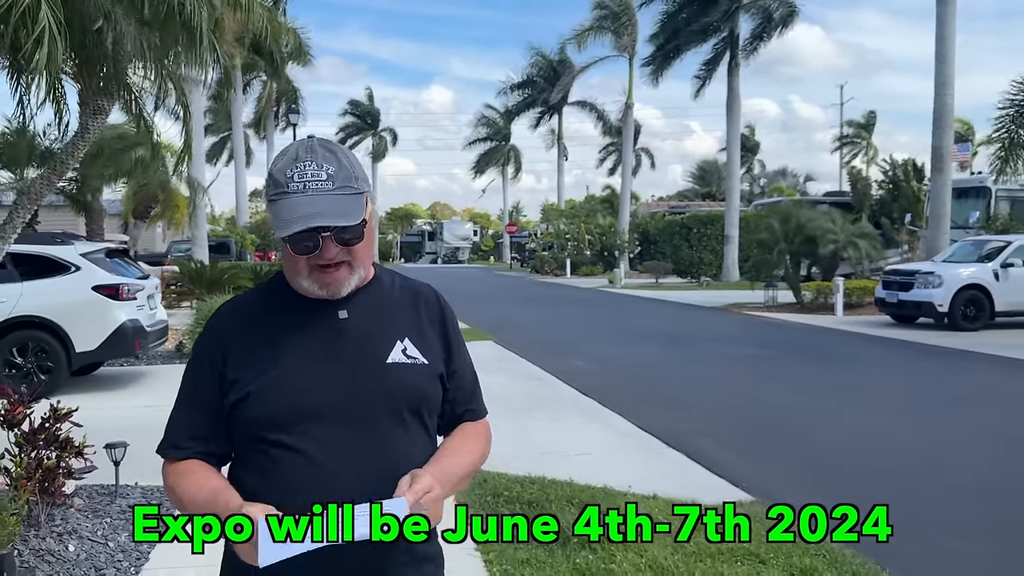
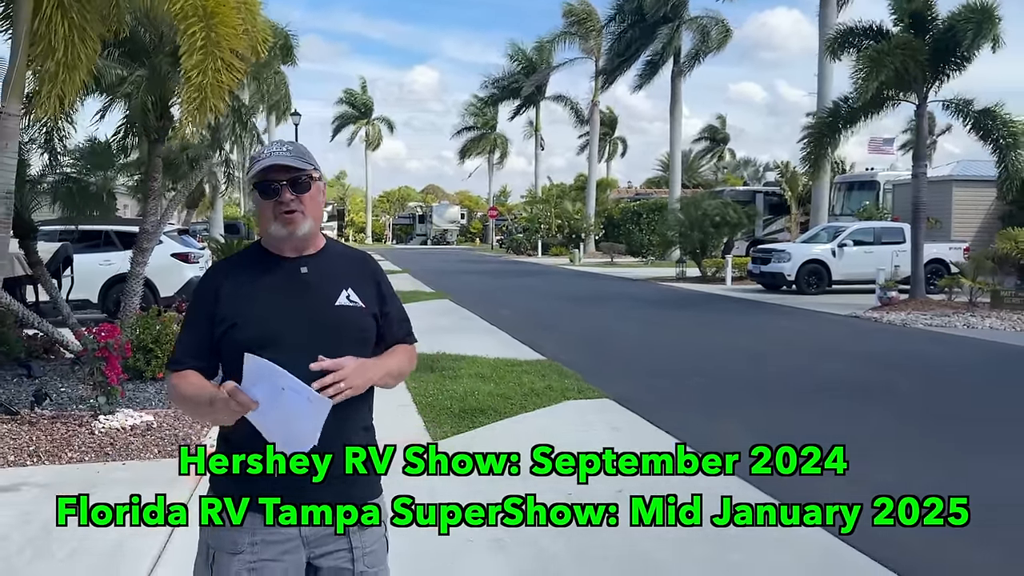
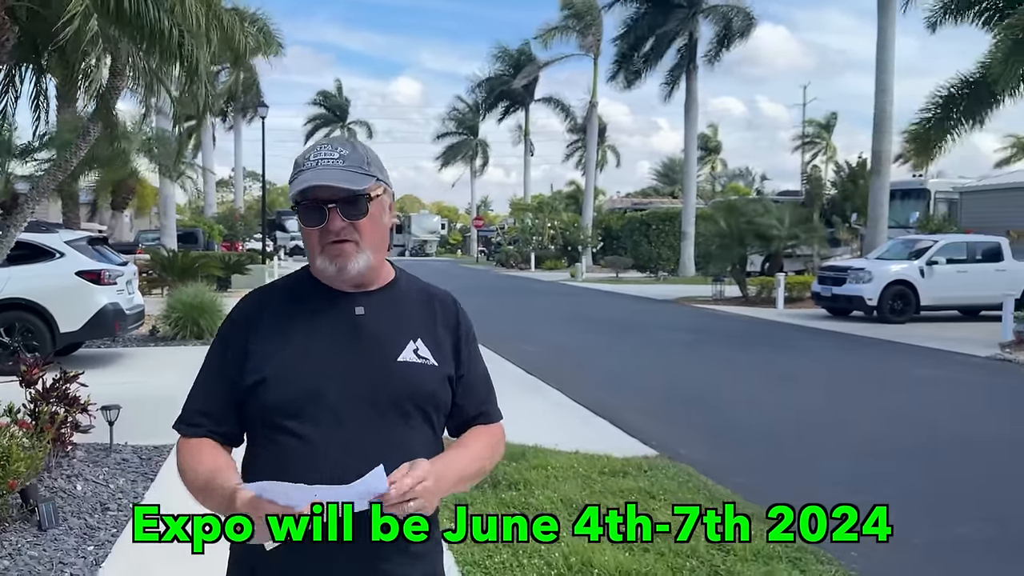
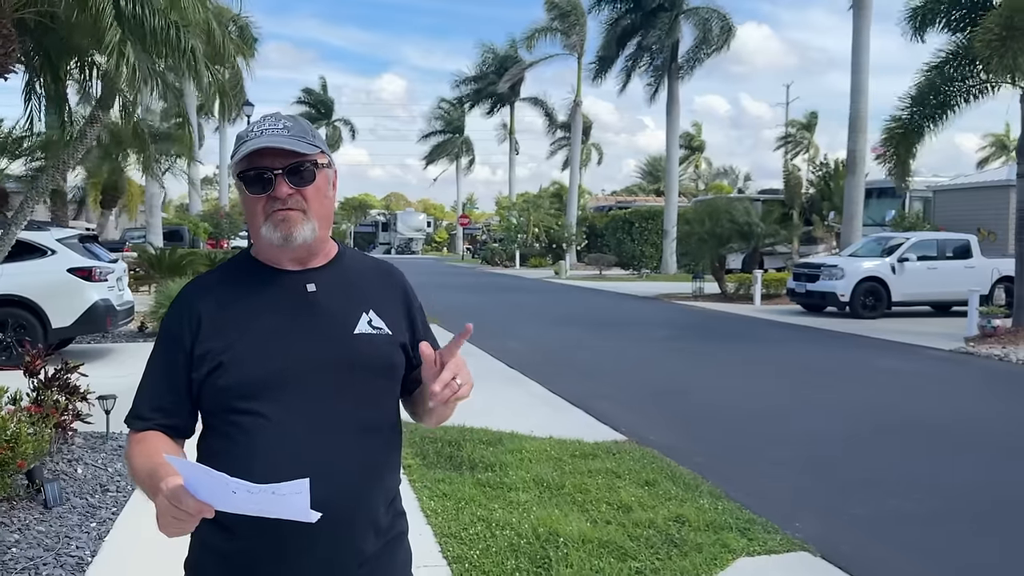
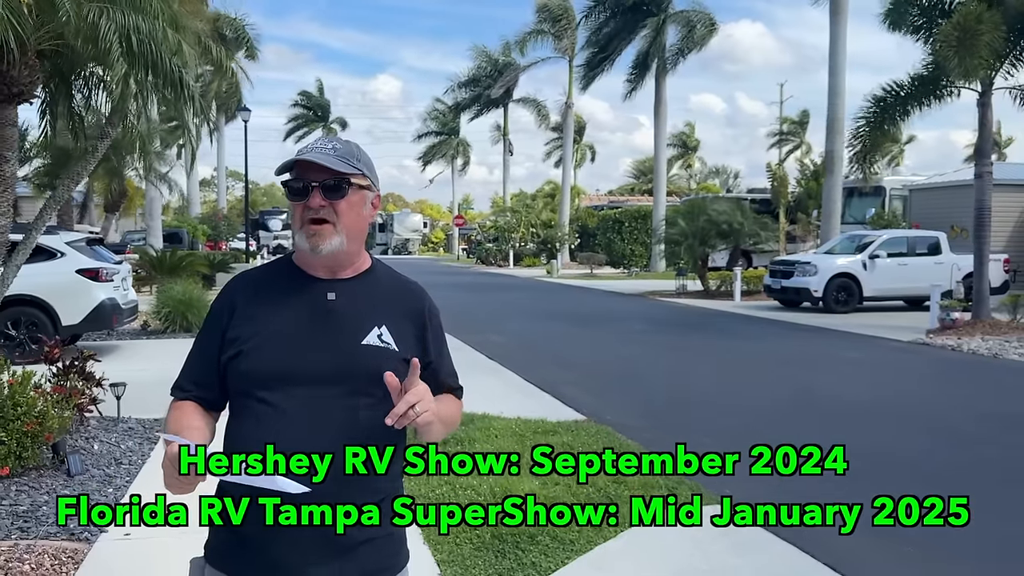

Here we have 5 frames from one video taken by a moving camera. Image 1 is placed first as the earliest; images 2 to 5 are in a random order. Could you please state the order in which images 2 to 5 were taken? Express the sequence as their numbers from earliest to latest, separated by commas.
3, 4, 5, 2
